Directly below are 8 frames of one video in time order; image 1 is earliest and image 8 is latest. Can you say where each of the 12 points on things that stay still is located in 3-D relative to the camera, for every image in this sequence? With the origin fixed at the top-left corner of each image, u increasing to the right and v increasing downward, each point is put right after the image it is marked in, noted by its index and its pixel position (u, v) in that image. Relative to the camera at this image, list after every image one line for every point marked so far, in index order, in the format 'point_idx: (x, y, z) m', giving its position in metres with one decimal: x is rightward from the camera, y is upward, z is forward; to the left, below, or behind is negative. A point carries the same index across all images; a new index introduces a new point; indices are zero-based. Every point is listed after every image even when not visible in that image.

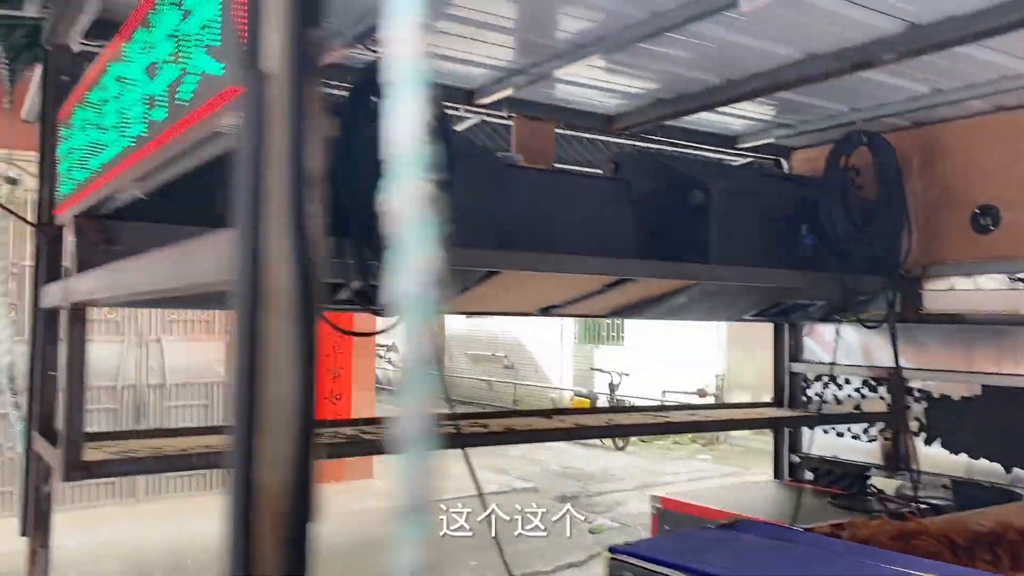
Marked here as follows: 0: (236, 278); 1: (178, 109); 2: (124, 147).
0: (-0.2, 0.0, +0.8) m
1: (-0.4, +0.2, +1.0) m
2: (-0.6, +0.2, +1.3) m
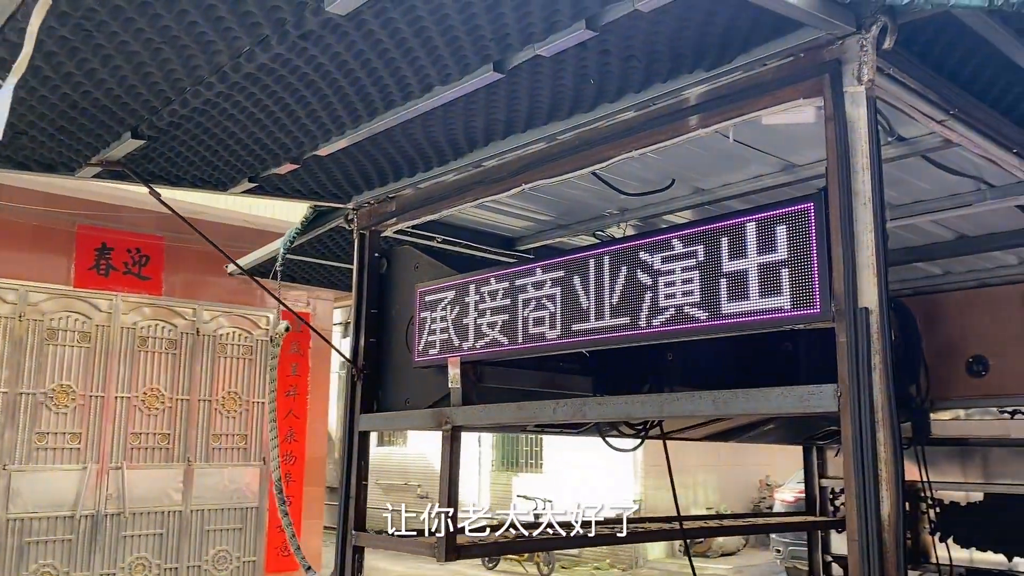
0: (+0.6, -0.2, +1.5) m
1: (+0.4, 0.0, +1.8) m
2: (+0.2, -0.1, +2.1) m
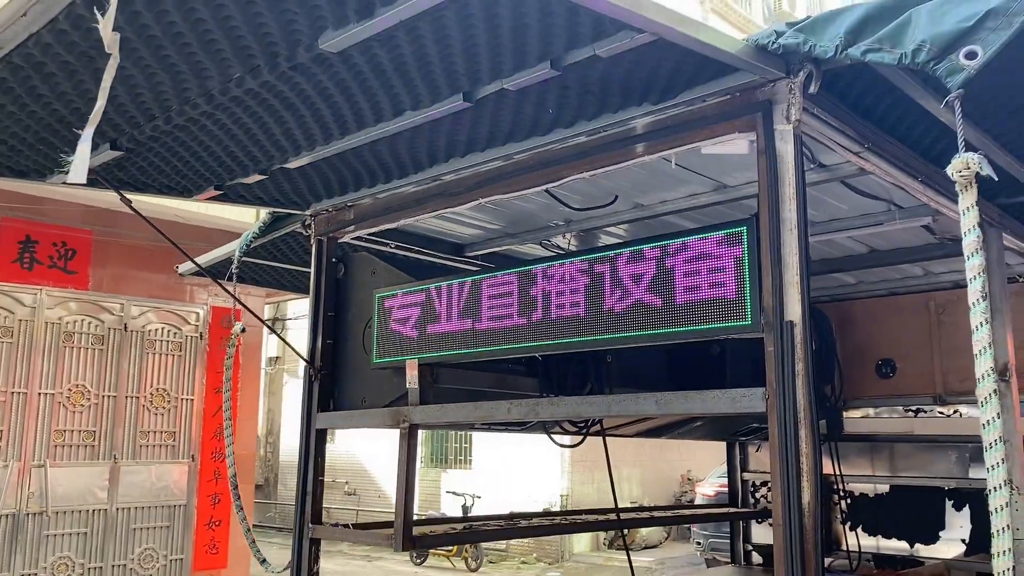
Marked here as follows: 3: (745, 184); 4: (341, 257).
0: (+0.5, -0.2, +1.8) m
1: (+0.3, -0.1, +2.0) m
2: (+0.1, -0.1, +2.2) m
3: (+0.7, +0.3, +2.6) m
4: (-0.6, +0.1, +3.0) m
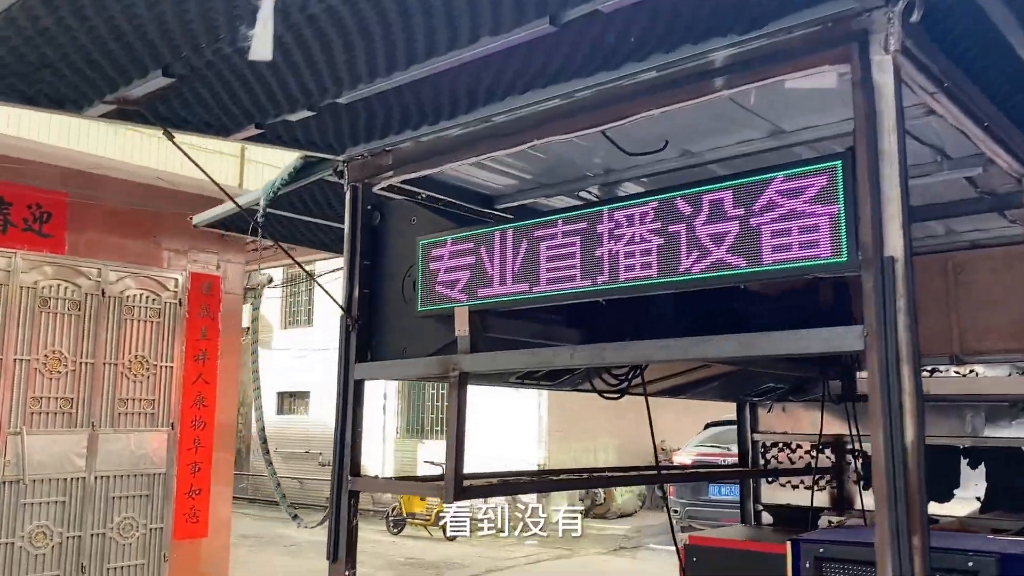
0: (+0.7, -0.1, +1.7) m
1: (+0.5, +0.1, +1.9) m
2: (+0.3, 0.0, +2.2) m
3: (+0.8, +0.5, +2.6) m
4: (-0.4, +0.3, +2.9) m
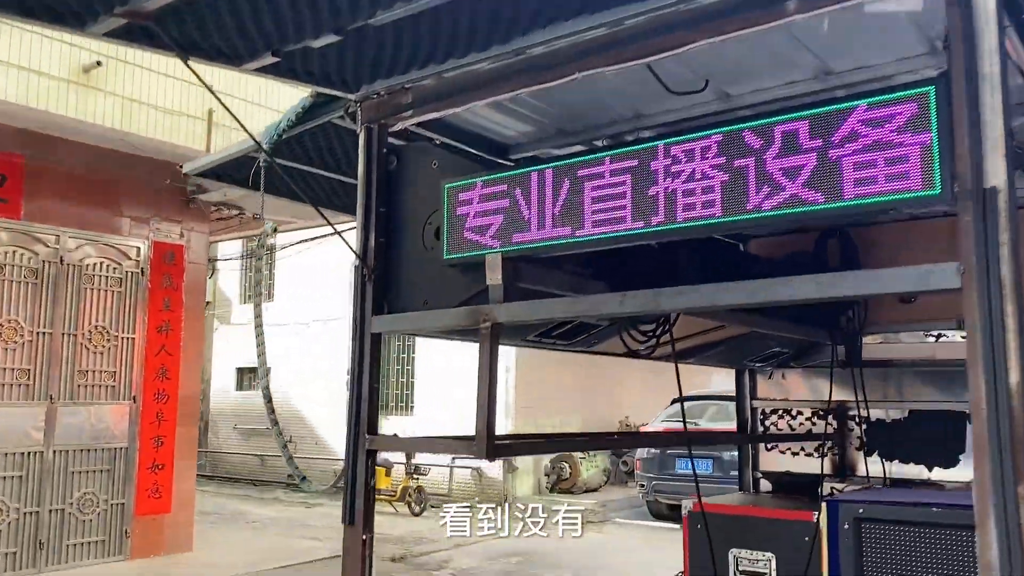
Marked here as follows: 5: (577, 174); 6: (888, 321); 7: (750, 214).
0: (+0.9, 0.0, +1.6) m
1: (+0.6, +0.2, +1.8) m
2: (+0.4, +0.2, +2.0) m
3: (+0.9, +0.6, +2.4) m
4: (-0.4, +0.4, +2.7) m
5: (+0.2, +0.3, +2.2) m
6: (+1.8, -0.2, +4.3) m
7: (+0.5, +0.2, +1.9) m
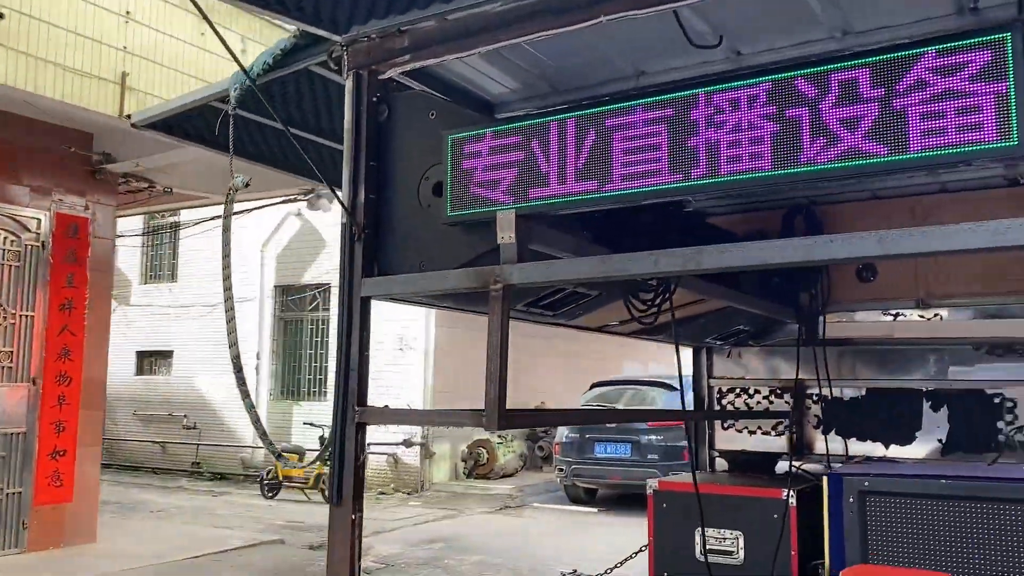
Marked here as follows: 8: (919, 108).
0: (+1.0, +0.1, +1.5) m
1: (+0.7, +0.3, +1.7) m
2: (+0.4, +0.3, +1.9) m
3: (+1.0, +0.7, +2.4) m
4: (-0.4, +0.5, +2.5) m
5: (+0.2, +0.4, +2.0) m
6: (+1.6, -0.1, +4.3) m
7: (+0.6, +0.2, +1.8) m
8: (+0.8, +0.3, +1.7) m
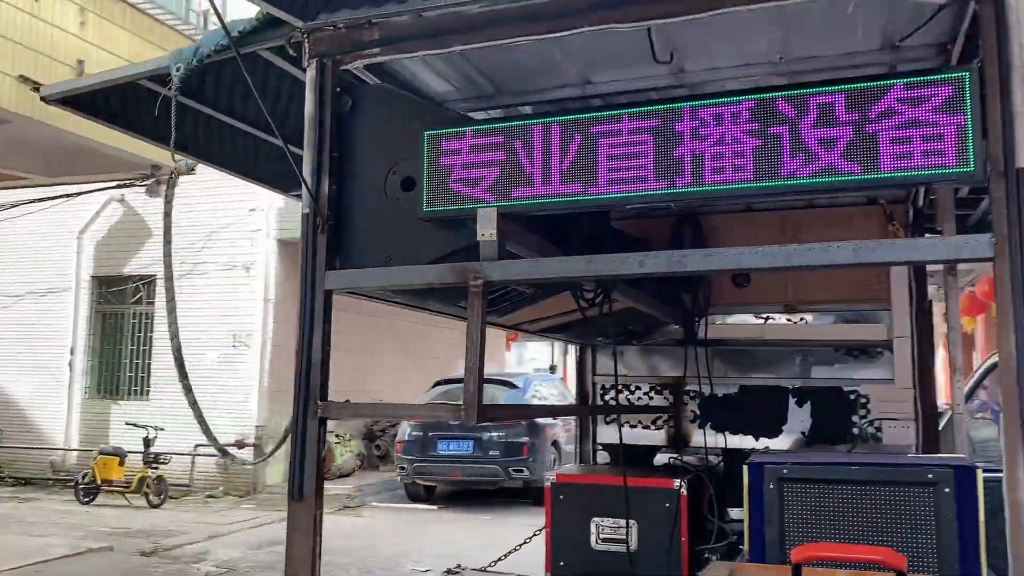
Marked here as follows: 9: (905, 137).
0: (+1.0, +0.1, +1.8) m
1: (+0.7, +0.3, +1.9) m
2: (+0.4, +0.2, +2.0) m
3: (+0.9, +0.7, +2.6) m
4: (-0.5, +0.6, +2.5) m
5: (+0.2, +0.4, +2.1) m
6: (+1.1, -0.1, +4.6) m
7: (+0.6, +0.2, +2.0) m
8: (+0.8, +0.3, +1.9) m
9: (+0.8, +0.3, +1.9) m
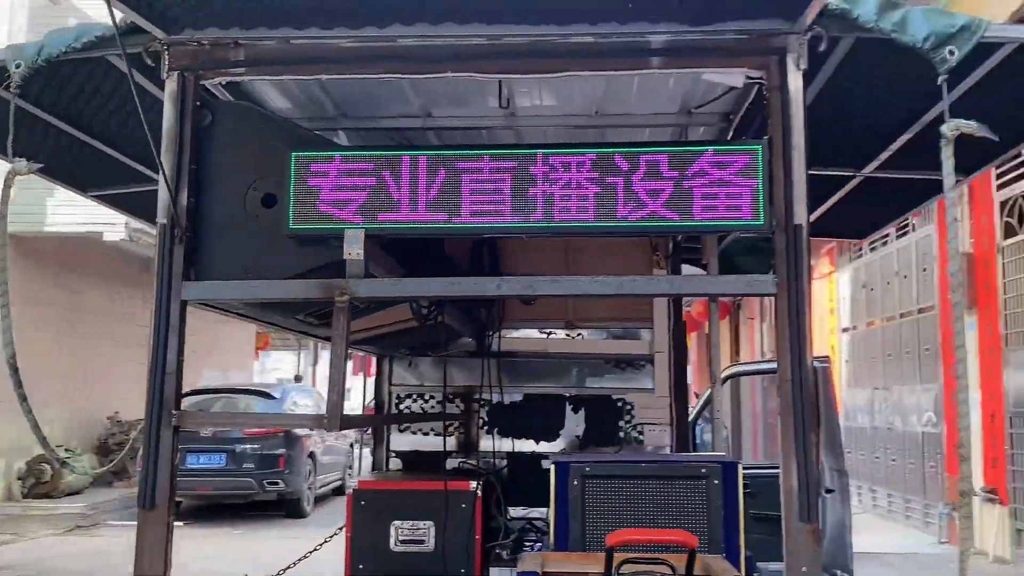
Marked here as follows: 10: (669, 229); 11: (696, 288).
0: (+0.7, 0.0, +2.3) m
1: (+0.4, +0.2, +2.3) m
2: (+0.1, +0.2, +2.3) m
3: (+0.4, +0.6, +3.0) m
4: (-0.9, +0.5, +2.5) m
5: (-0.2, +0.3, +2.4) m
6: (0.0, -0.2, +5.0) m
7: (+0.3, +0.2, +2.3) m
8: (+0.5, +0.3, +2.3) m
9: (+0.5, +0.2, +2.3) m
10: (+0.4, +0.2, +2.3) m
11: (+0.5, 0.0, +2.3) m
